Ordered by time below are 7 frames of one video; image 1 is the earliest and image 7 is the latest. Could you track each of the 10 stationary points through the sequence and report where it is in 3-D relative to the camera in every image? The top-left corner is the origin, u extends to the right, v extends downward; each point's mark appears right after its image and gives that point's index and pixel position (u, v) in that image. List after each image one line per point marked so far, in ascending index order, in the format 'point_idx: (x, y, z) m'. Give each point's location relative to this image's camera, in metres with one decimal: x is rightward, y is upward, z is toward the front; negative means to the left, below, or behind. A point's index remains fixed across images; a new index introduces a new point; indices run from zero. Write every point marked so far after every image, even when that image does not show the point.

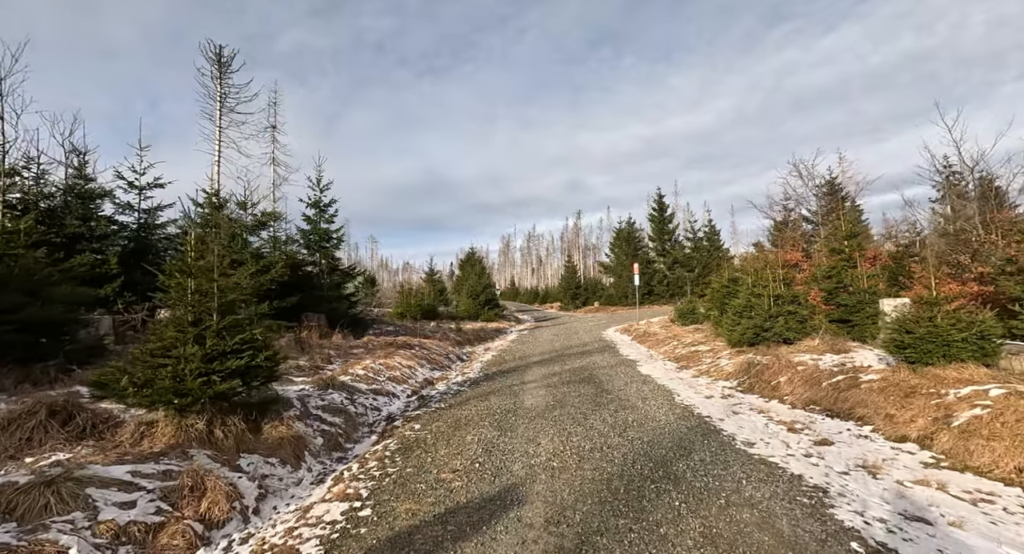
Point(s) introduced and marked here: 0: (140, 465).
0: (-2.9, -1.5, +4.0) m
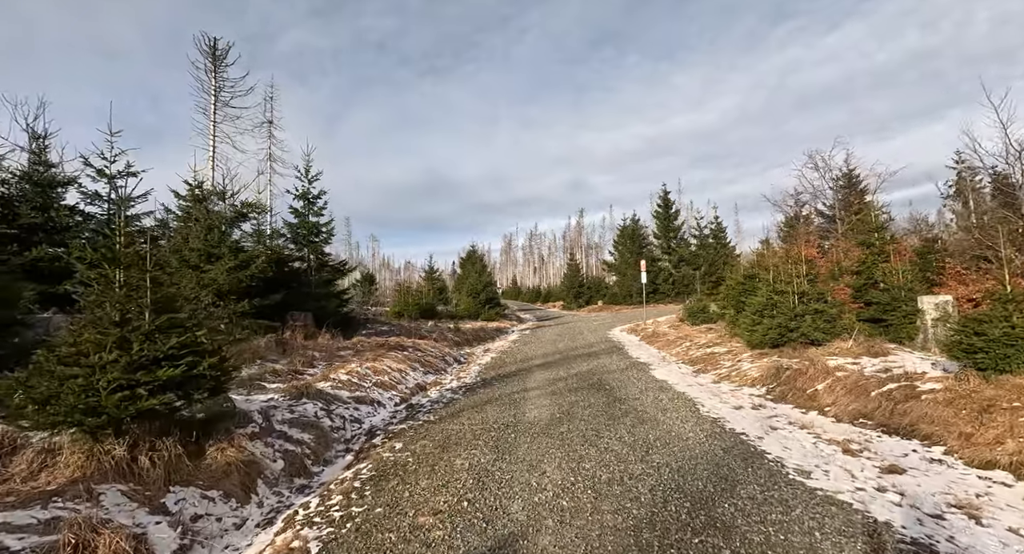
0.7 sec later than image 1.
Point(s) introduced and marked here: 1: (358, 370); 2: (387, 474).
0: (-3.0, -1.4, +3.0) m
1: (-2.8, -1.7, +9.3) m
2: (-1.1, -1.7, +4.5) m
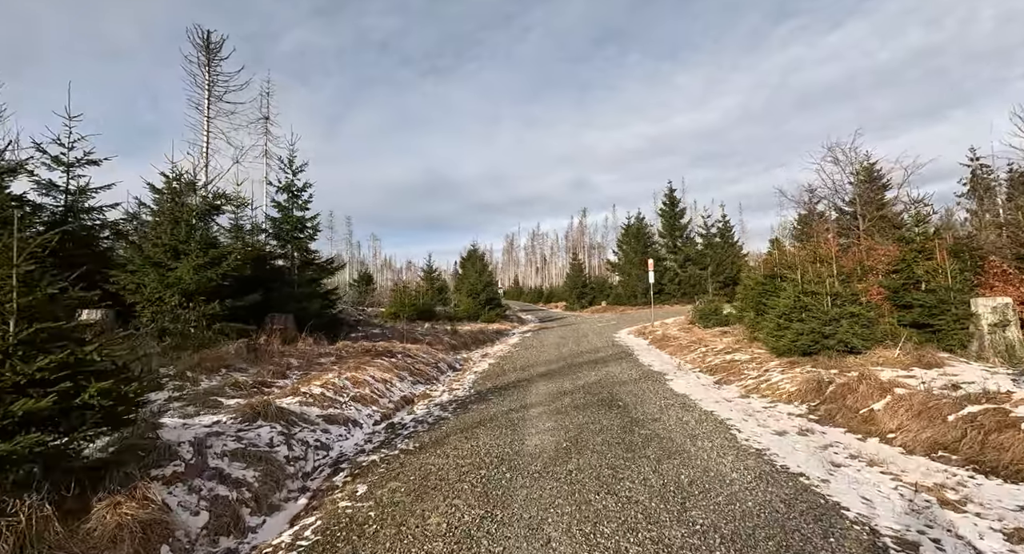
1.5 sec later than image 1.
0: (-3.0, -1.4, +1.9) m
1: (-2.8, -1.7, +8.1) m
2: (-1.2, -1.7, +3.4) m
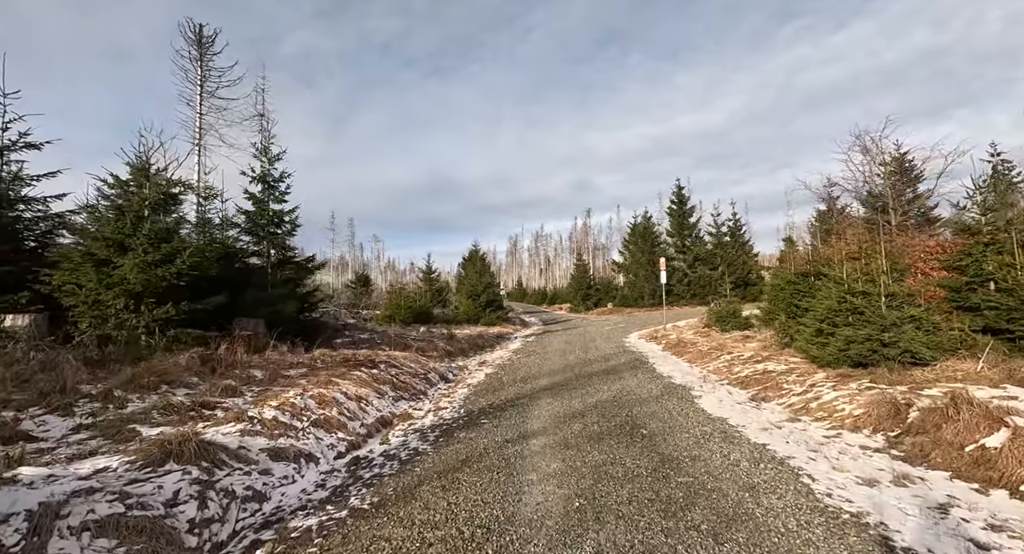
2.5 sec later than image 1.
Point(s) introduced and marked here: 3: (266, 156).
0: (-3.1, -1.3, +0.5) m
1: (-2.9, -1.6, +6.7) m
2: (-1.2, -1.7, +1.9) m
3: (-6.3, +3.1, +13.0) m
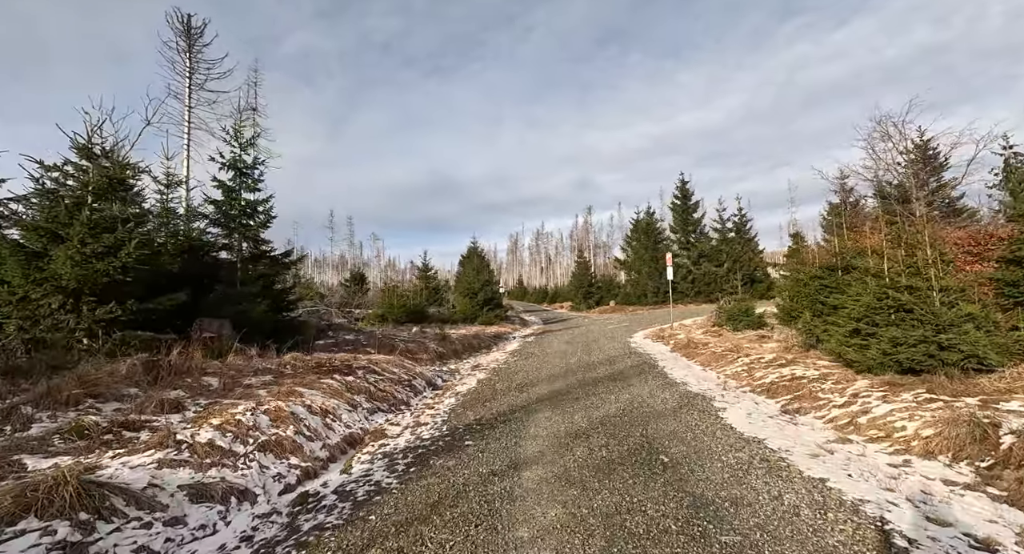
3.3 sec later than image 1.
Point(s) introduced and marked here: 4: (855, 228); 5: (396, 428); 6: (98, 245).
0: (-3.2, -1.3, -0.7) m
1: (-3.0, -1.6, +5.6) m
2: (-1.3, -1.6, +0.8) m
3: (-6.4, +3.2, +11.8) m
4: (+11.0, +1.6, +16.3) m
5: (-1.5, -2.0, +6.7) m
6: (-6.2, +0.5, +7.6) m
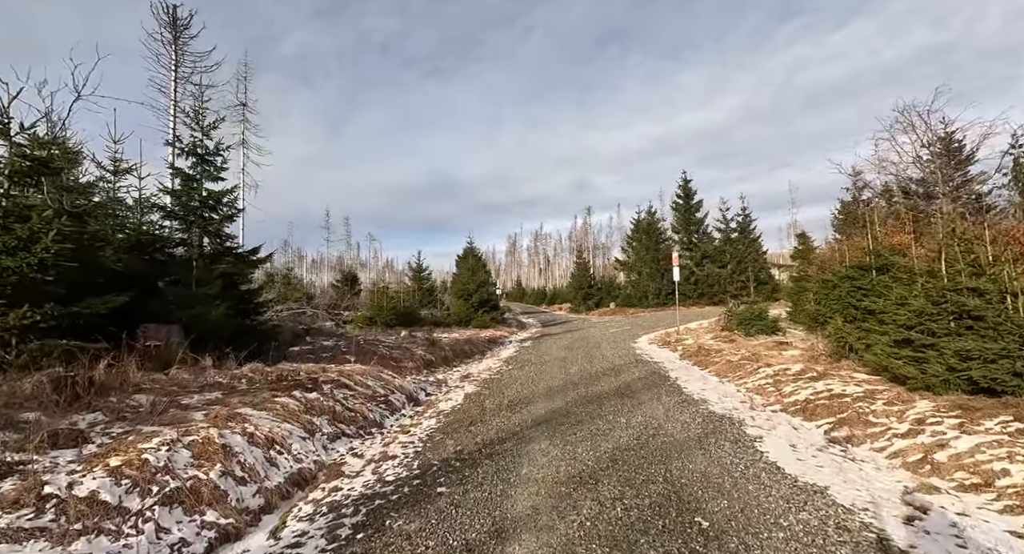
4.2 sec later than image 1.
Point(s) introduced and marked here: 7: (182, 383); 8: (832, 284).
0: (-3.3, -1.2, -1.9) m
1: (-3.1, -1.5, +4.3) m
2: (-1.4, -1.6, -0.4) m
3: (-6.5, +3.2, +10.6) m
4: (+10.9, +1.5, +15.1) m
5: (-1.6, -2.0, +5.5) m
6: (-6.3, +0.5, +6.4) m
7: (-4.7, -1.5, +7.2) m
8: (+6.5, -0.1, +10.3) m
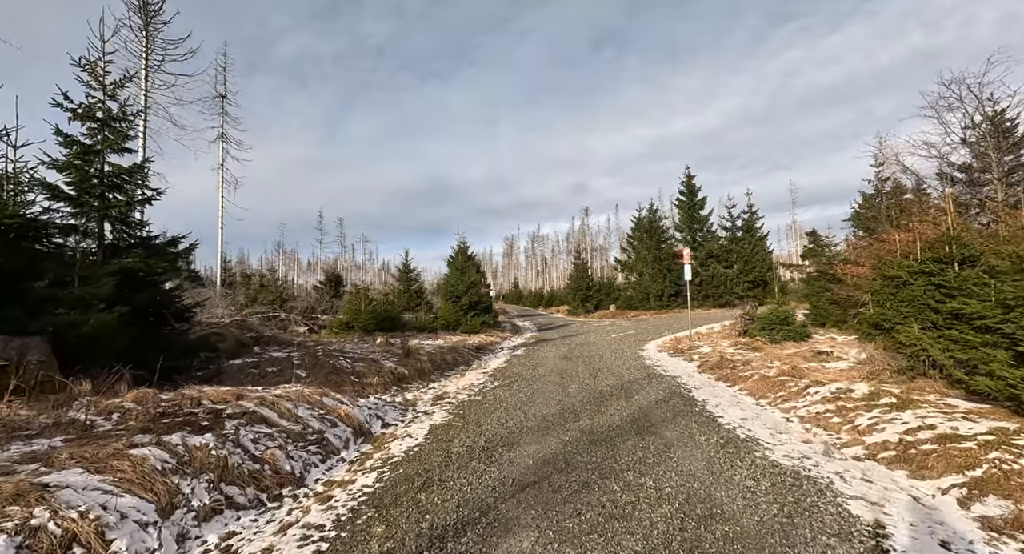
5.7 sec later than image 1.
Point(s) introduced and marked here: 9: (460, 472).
0: (-3.5, -1.1, -4.1) m
1: (-3.3, -1.5, +2.2) m
2: (-1.7, -1.5, -2.6) m
3: (-6.8, +3.2, +8.5) m
4: (+10.6, +1.6, +13.0) m
5: (-1.9, -1.9, +3.3) m
6: (-6.6, +0.5, +4.2) m
7: (-4.9, -1.4, +5.0) m
8: (+6.2, -0.1, +8.2) m
9: (-0.5, -1.8, +4.8) m
